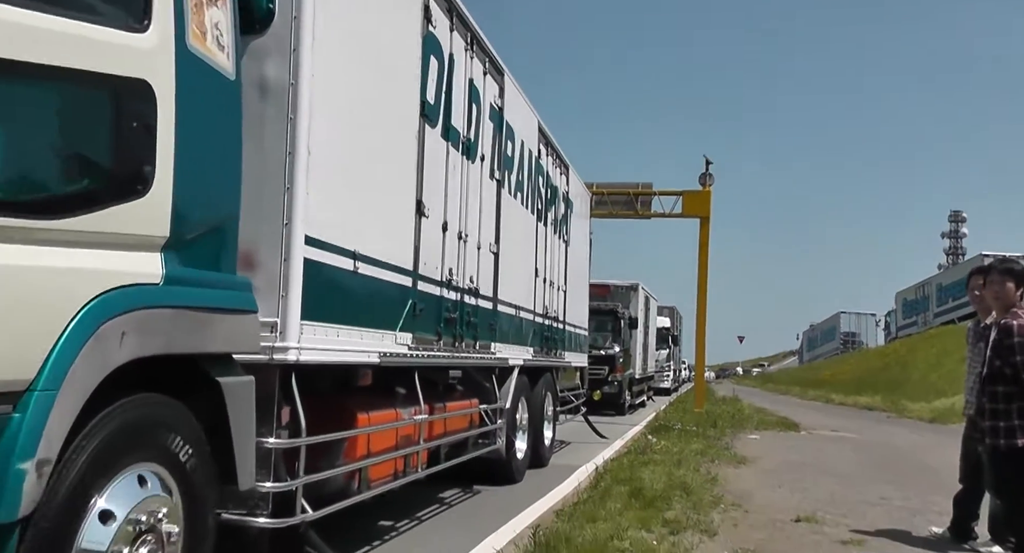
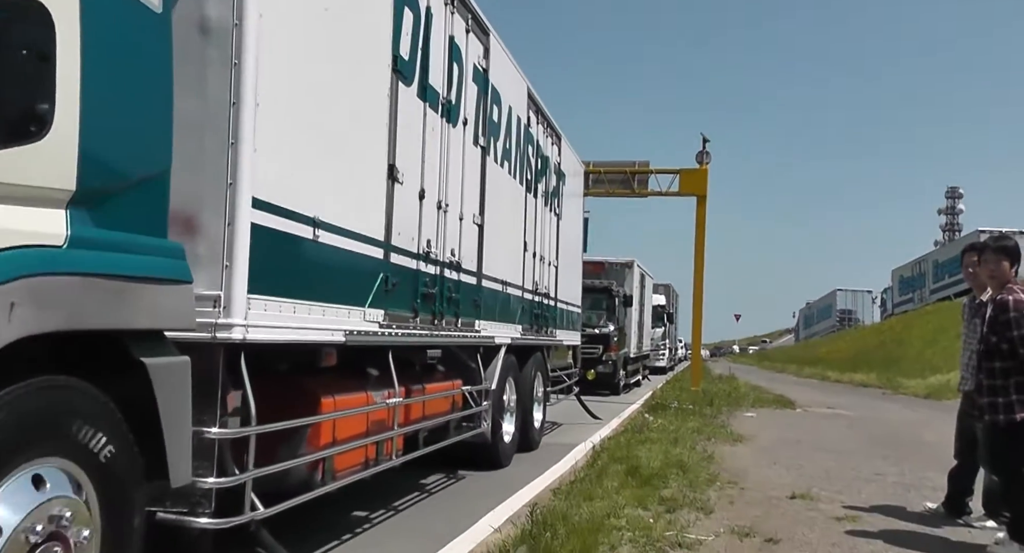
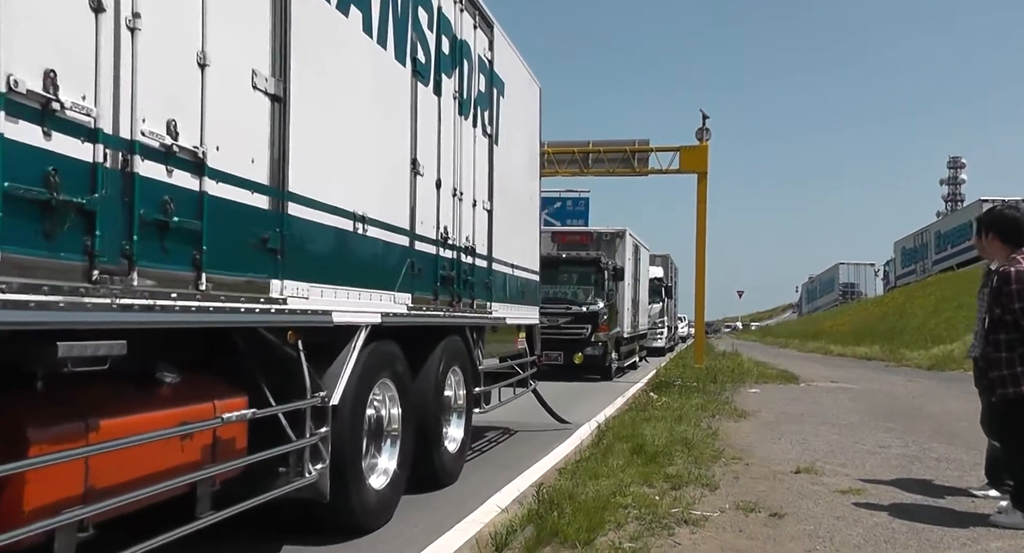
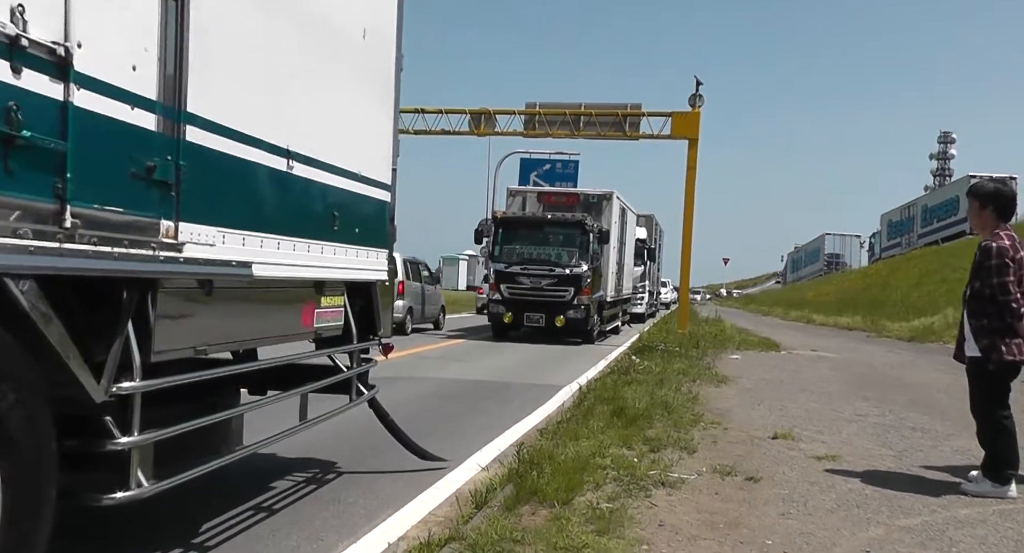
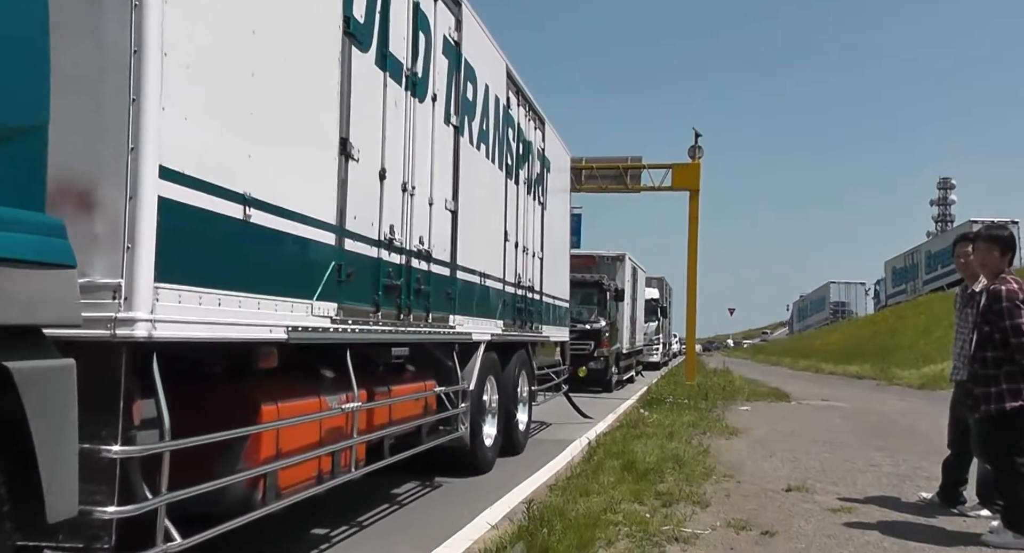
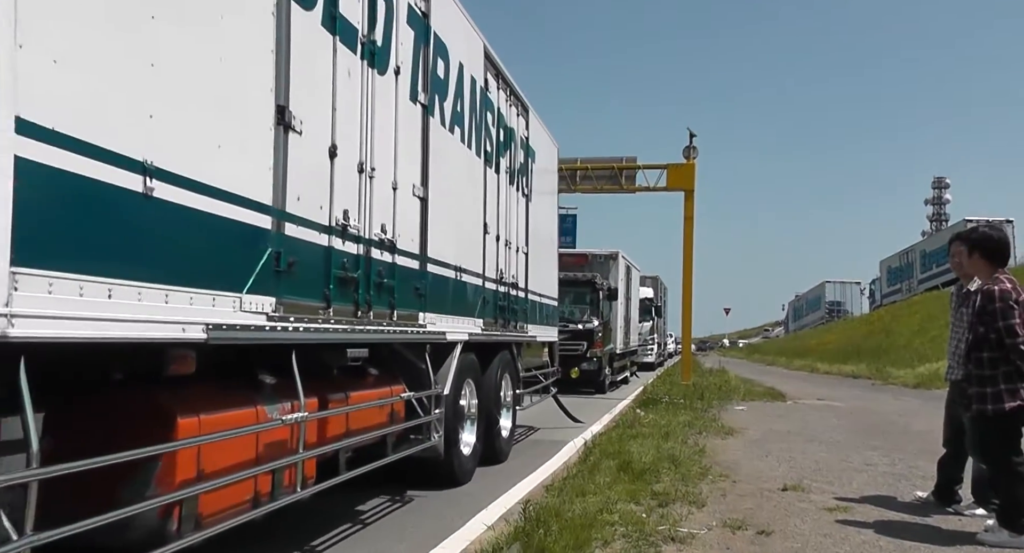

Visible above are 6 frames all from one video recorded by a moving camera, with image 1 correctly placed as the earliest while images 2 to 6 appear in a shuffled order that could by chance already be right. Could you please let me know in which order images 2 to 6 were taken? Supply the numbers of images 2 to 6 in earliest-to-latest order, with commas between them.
2, 5, 6, 3, 4
